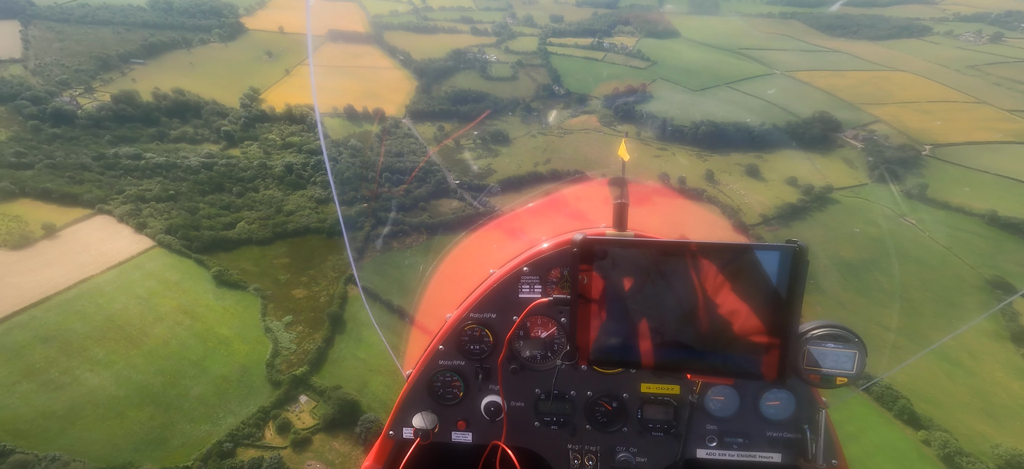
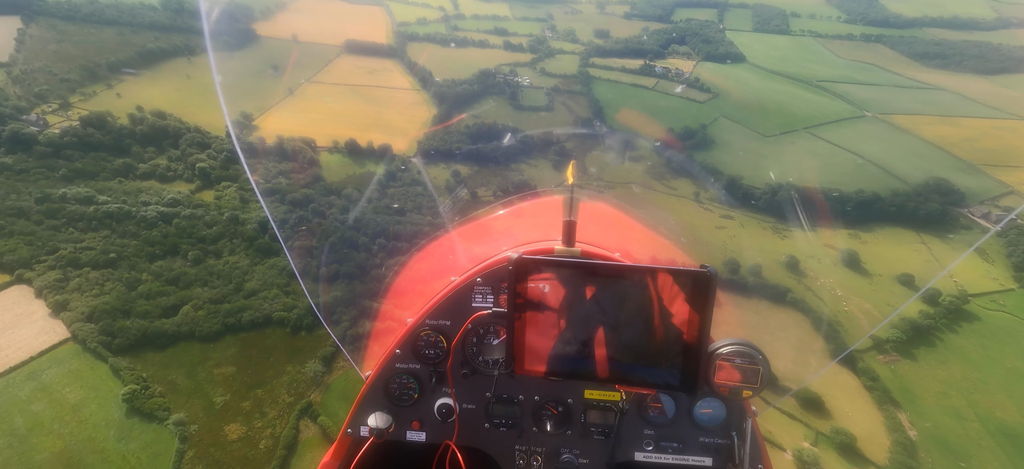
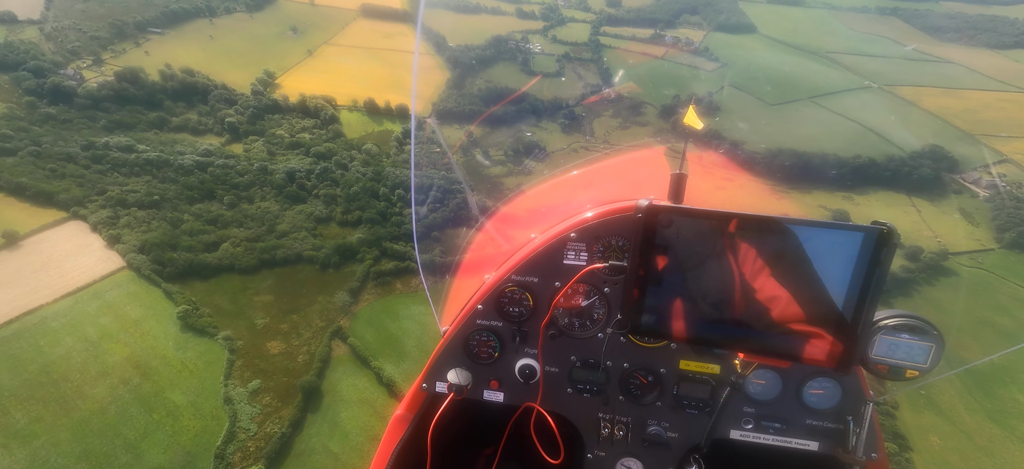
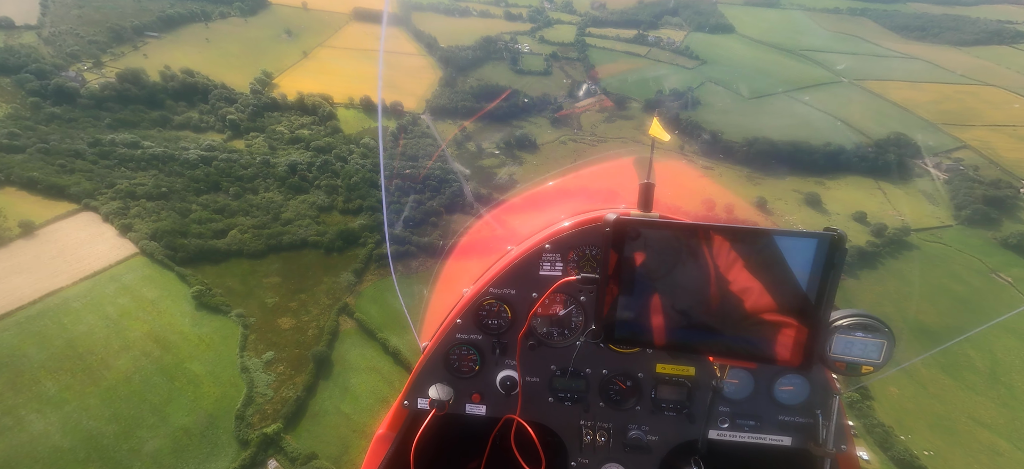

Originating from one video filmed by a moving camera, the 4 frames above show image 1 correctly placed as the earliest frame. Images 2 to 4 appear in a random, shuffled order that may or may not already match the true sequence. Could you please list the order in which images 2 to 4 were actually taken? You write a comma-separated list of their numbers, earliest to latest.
4, 3, 2
